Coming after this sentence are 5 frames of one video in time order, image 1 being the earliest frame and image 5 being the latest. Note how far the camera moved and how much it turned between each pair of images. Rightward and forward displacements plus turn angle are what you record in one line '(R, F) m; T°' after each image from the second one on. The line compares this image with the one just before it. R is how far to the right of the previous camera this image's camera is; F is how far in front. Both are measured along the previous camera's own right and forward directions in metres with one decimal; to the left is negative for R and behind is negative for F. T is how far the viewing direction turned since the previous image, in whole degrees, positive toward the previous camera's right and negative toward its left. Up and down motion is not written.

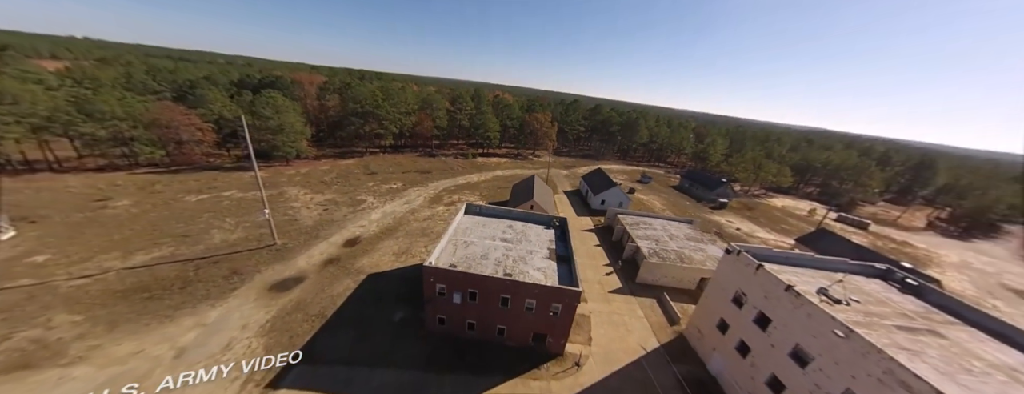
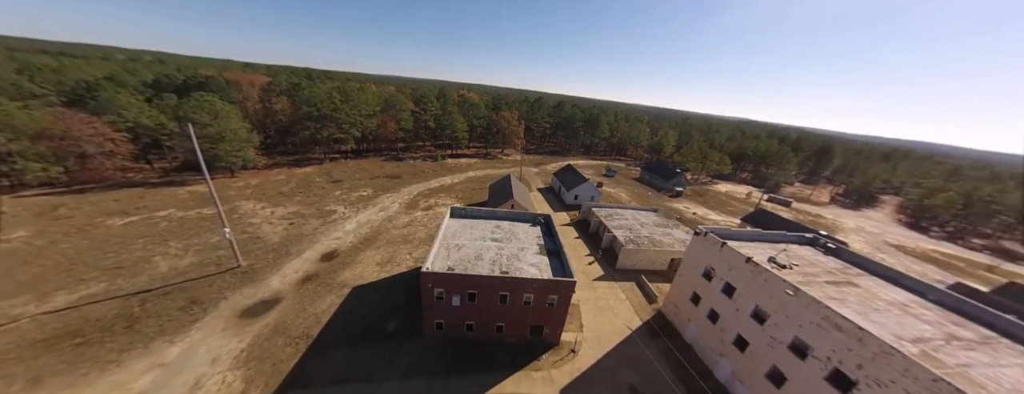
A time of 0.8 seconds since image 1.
(-1.2, -0.3) m; +7°
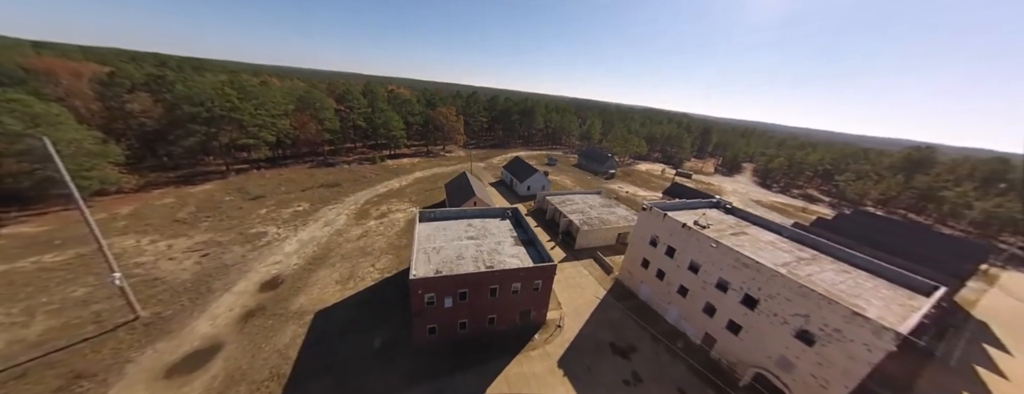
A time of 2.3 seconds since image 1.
(-2.0, -0.4) m; +13°
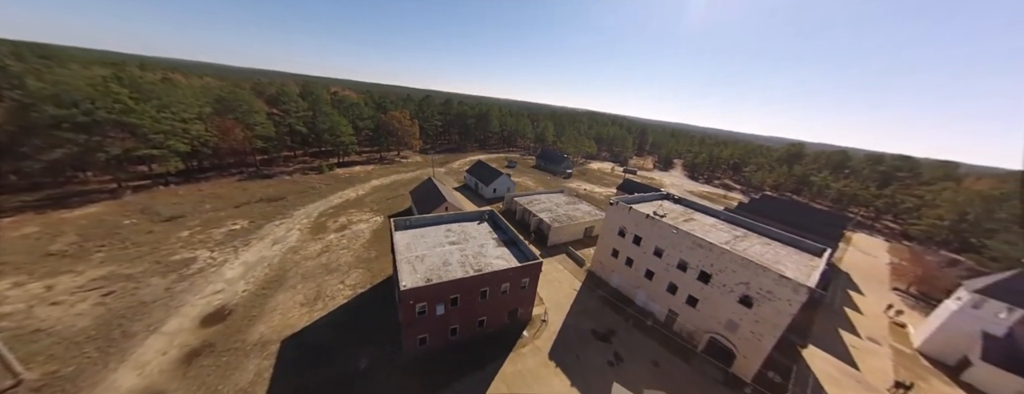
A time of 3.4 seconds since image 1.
(-1.5, -0.2) m; +9°
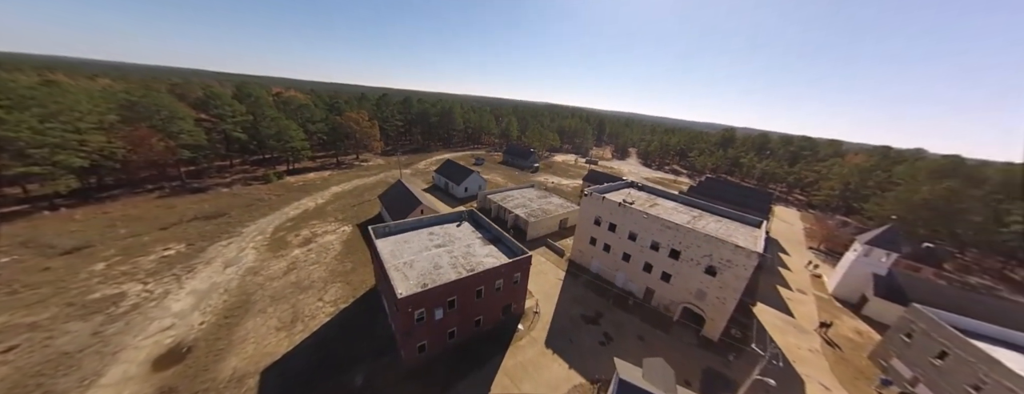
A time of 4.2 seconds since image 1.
(-1.1, -0.2) m; +7°
